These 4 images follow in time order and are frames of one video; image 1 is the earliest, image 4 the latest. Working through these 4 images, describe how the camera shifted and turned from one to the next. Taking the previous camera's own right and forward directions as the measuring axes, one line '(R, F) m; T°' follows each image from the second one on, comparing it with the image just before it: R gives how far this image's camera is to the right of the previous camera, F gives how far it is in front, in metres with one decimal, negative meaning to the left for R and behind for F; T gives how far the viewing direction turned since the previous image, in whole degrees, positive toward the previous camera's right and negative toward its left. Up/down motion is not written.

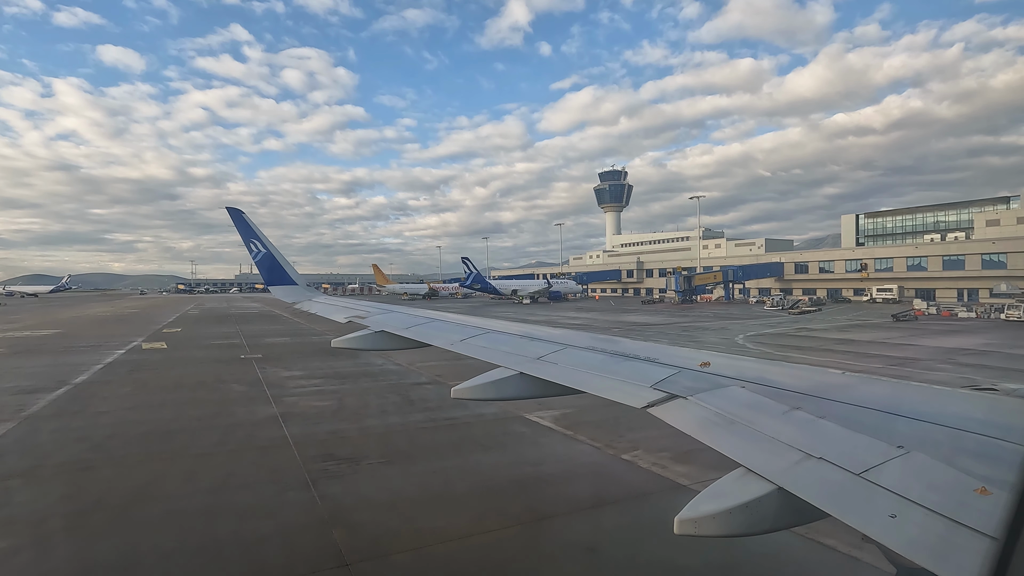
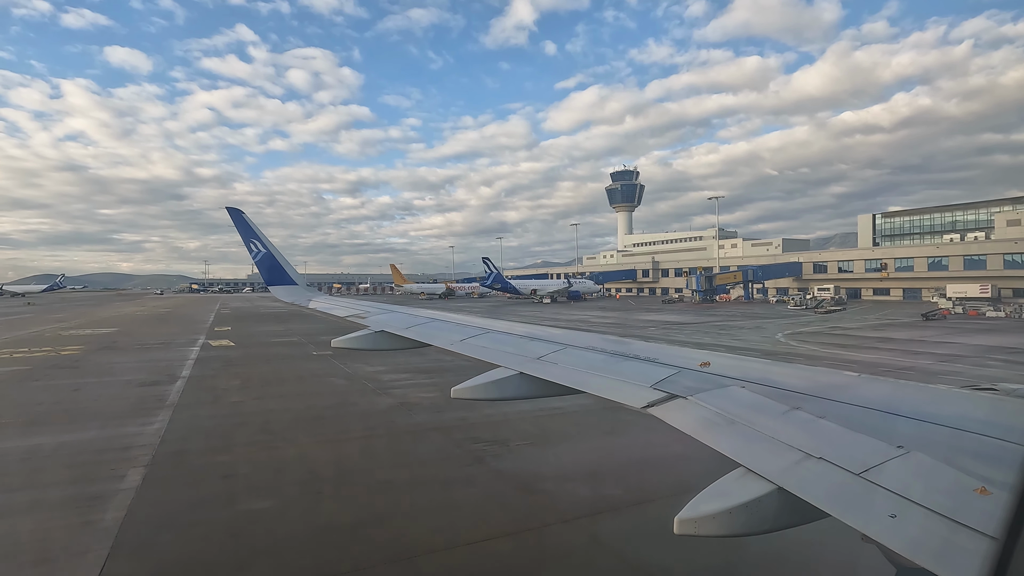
(-2.0, -0.9) m; 0°
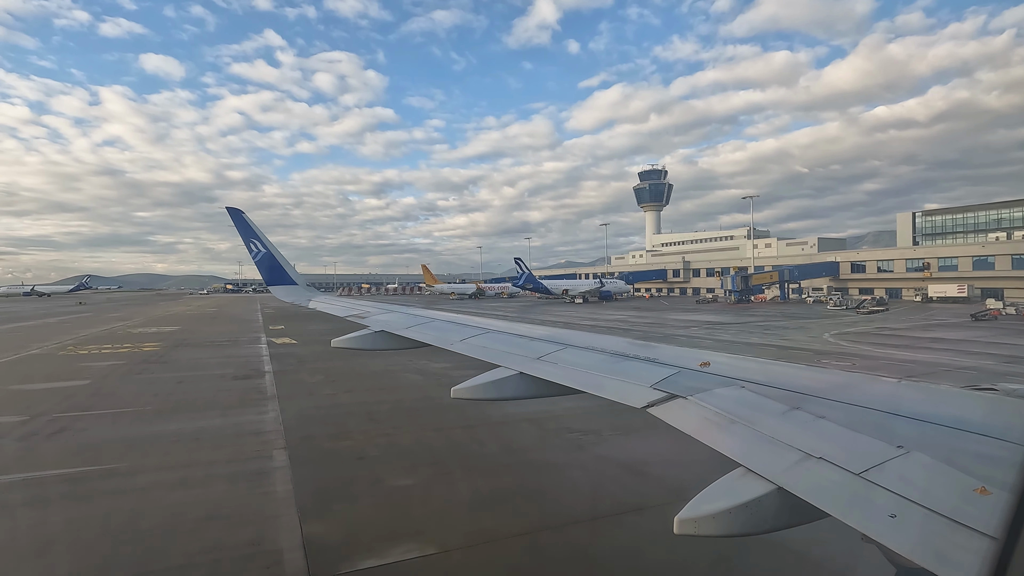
(-1.2, -0.7) m; -3°
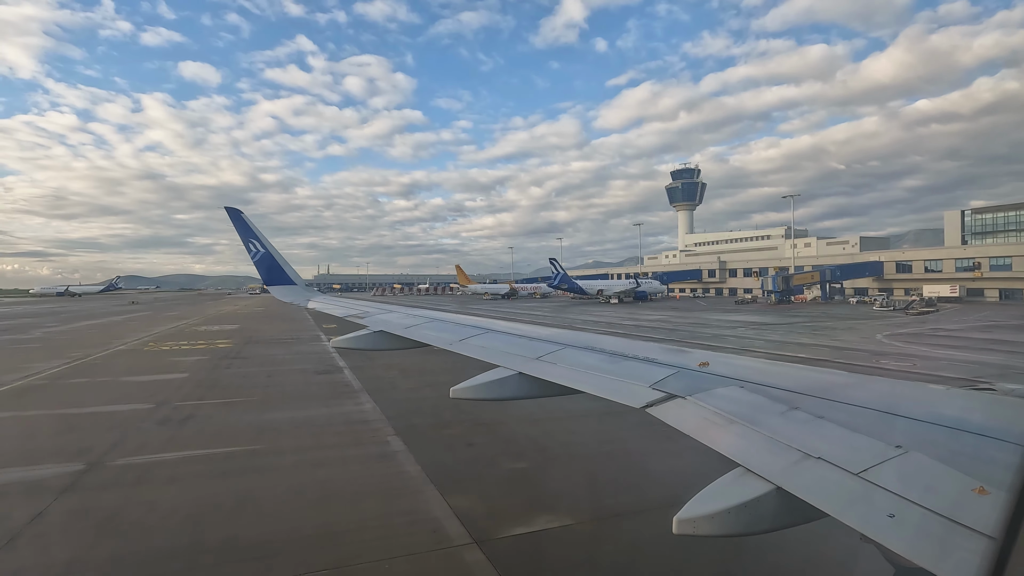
(-1.1, -0.7) m; -3°
